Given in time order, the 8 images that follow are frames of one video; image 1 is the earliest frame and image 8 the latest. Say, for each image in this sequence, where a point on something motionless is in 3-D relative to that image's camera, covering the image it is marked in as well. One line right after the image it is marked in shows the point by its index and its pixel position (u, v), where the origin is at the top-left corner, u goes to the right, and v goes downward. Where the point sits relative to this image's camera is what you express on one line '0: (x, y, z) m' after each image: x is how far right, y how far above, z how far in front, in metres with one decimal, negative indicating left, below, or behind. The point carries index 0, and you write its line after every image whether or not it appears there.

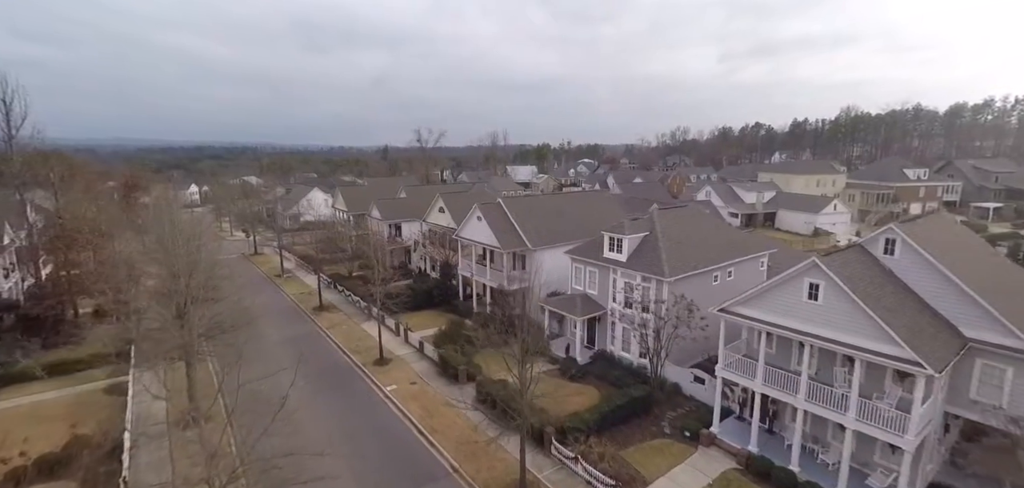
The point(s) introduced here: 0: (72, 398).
0: (-17.1, -6.0, +19.8) m
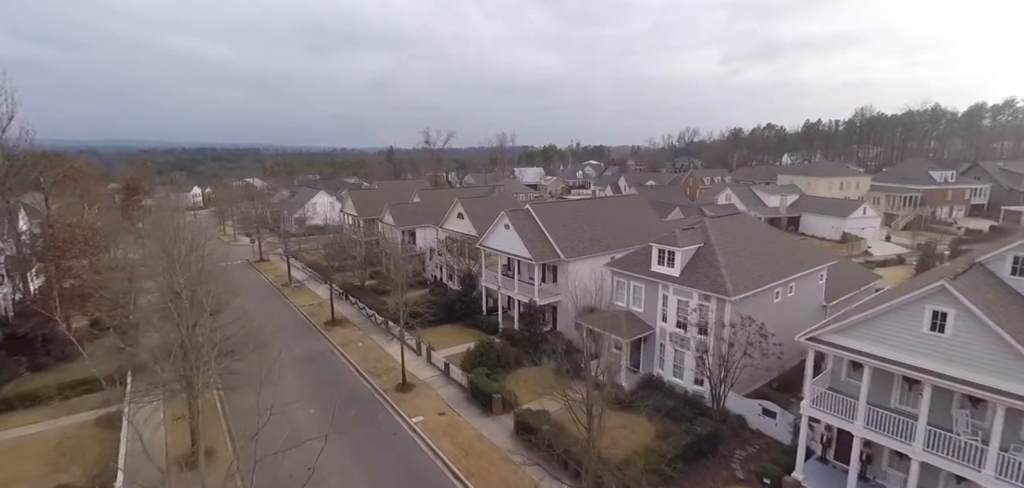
0: (-15.6, -6.5, +17.5) m
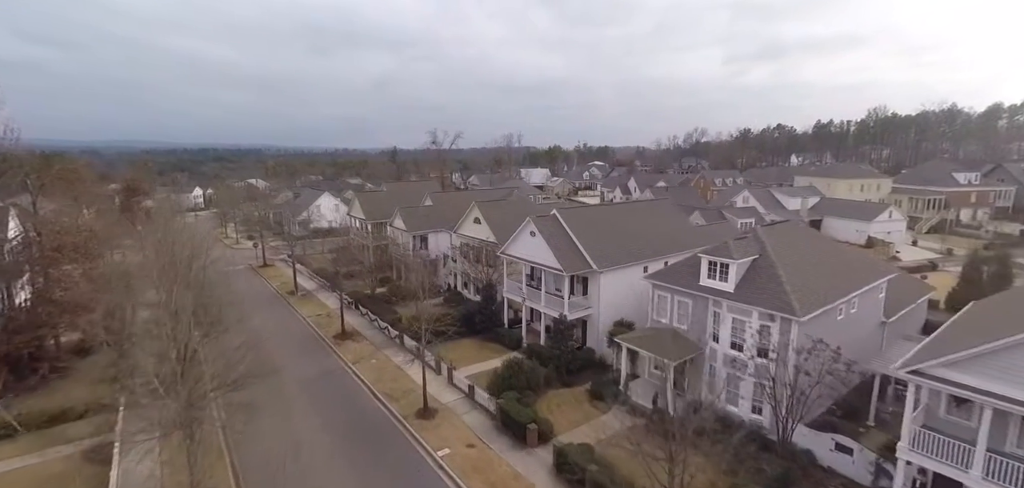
0: (-14.4, -6.9, +15.6) m
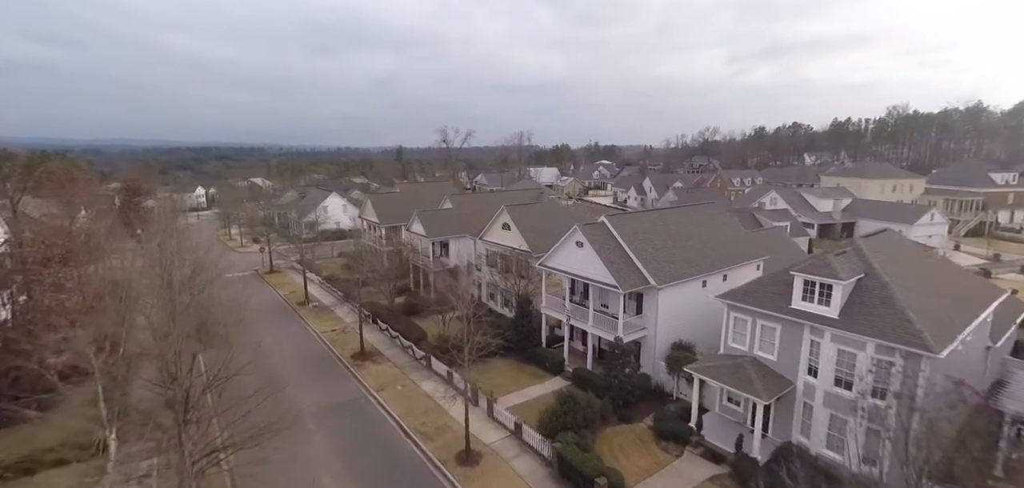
0: (-12.6, -7.4, +12.8) m
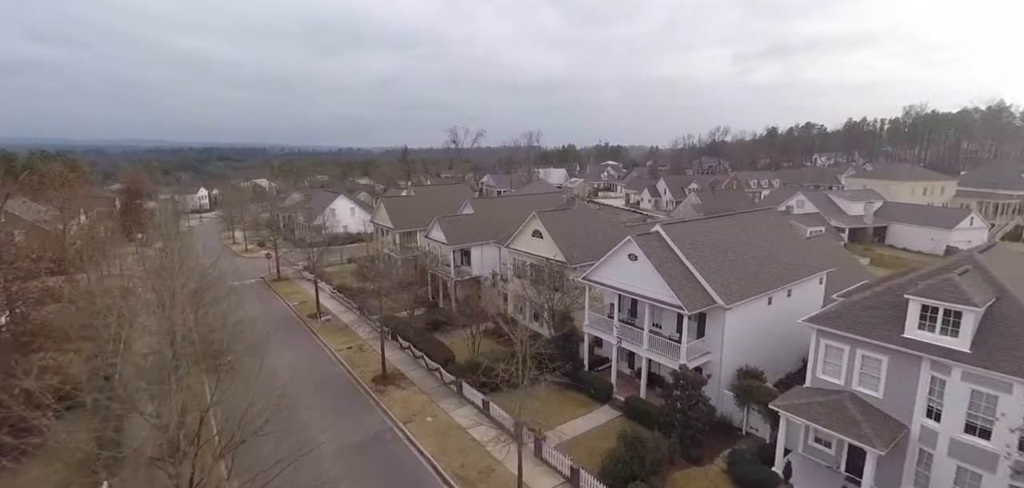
0: (-11.0, -7.8, +10.5) m
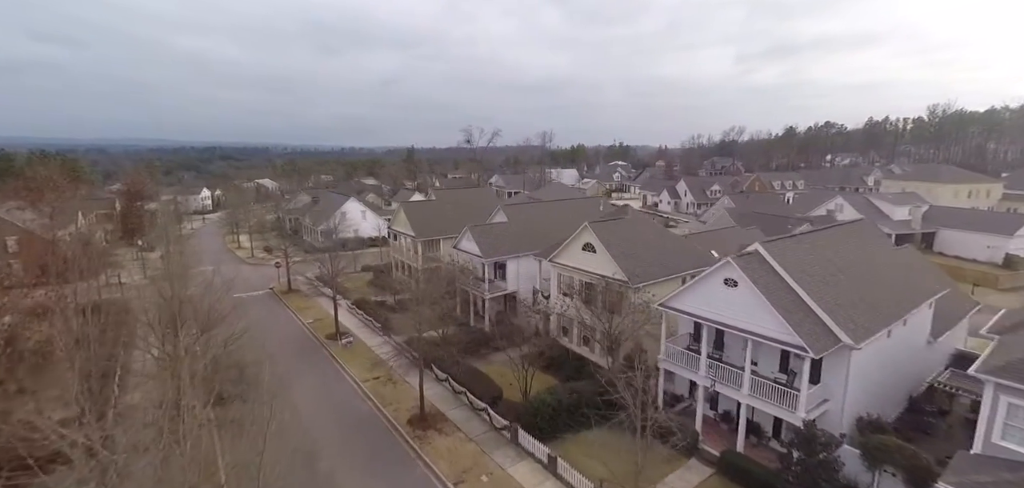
0: (-8.9, -8.5, +7.3) m
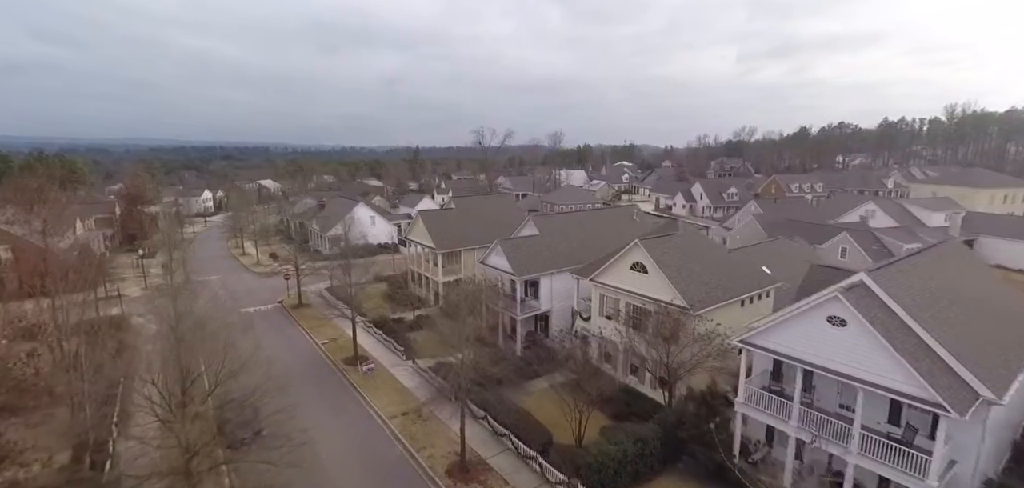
0: (-7.2, -9.3, +5.0) m
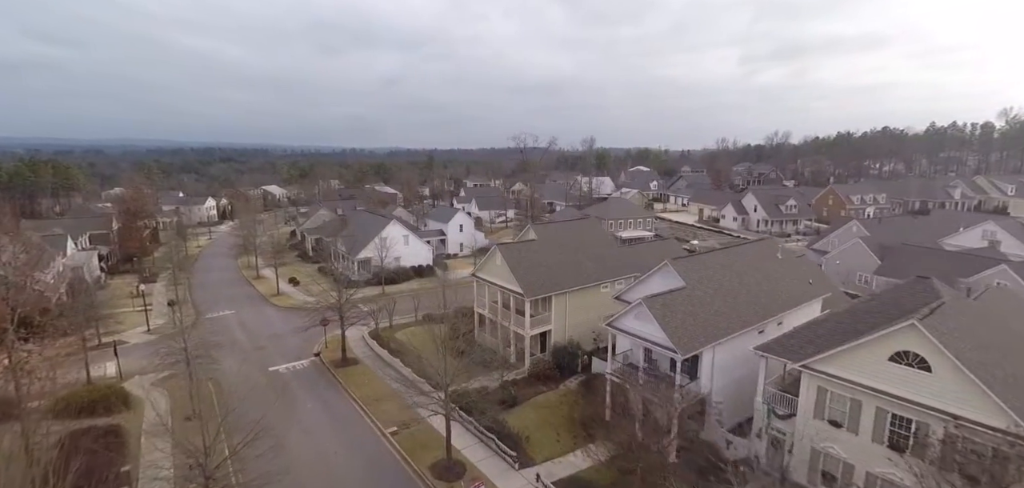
0: (-1.5, -11.4, -2.4) m
